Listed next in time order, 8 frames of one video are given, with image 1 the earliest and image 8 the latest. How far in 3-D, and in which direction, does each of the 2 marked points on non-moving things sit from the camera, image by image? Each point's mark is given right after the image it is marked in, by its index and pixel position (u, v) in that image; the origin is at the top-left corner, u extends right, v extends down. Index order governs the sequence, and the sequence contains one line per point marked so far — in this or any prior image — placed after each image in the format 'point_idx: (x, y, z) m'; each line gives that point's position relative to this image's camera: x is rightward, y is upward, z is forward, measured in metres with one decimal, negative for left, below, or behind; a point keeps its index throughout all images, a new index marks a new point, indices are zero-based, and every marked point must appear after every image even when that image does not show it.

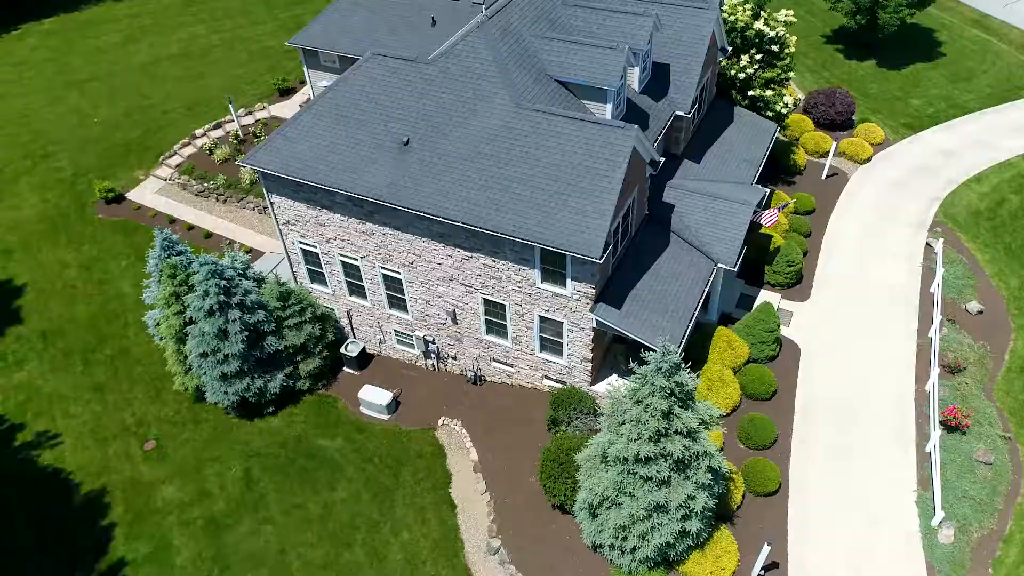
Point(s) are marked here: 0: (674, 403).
0: (+4.0, -2.9, +19.1) m
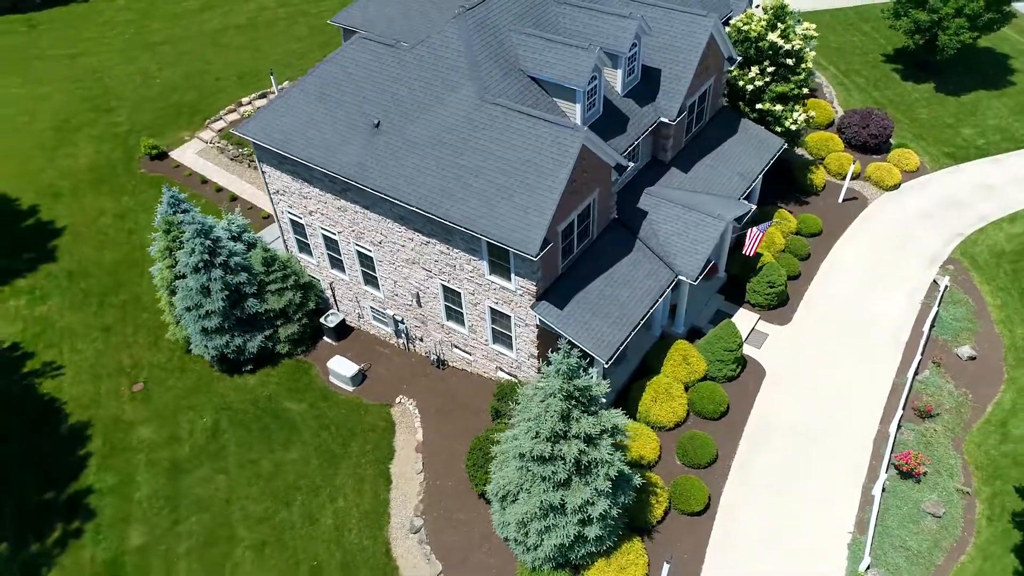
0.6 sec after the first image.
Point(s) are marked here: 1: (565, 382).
0: (+1.5, -3.0, +19.1) m
1: (+1.3, -2.4, +18.8) m
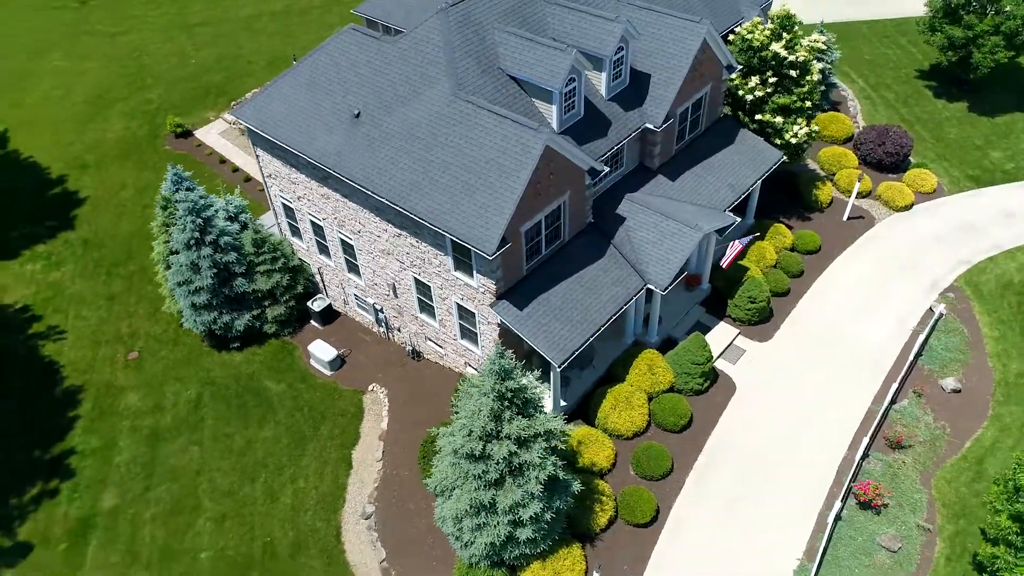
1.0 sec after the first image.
0: (-0.2, -3.0, +19.1) m
1: (-0.4, -2.4, +18.8) m
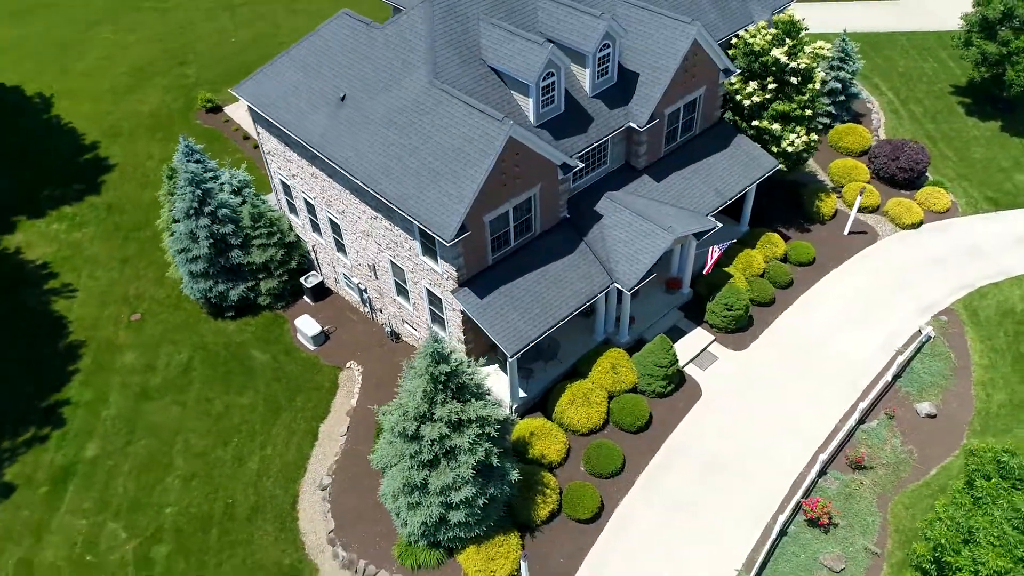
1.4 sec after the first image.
0: (-1.9, -2.6, +19.5) m
1: (-2.1, -2.0, +19.2) m
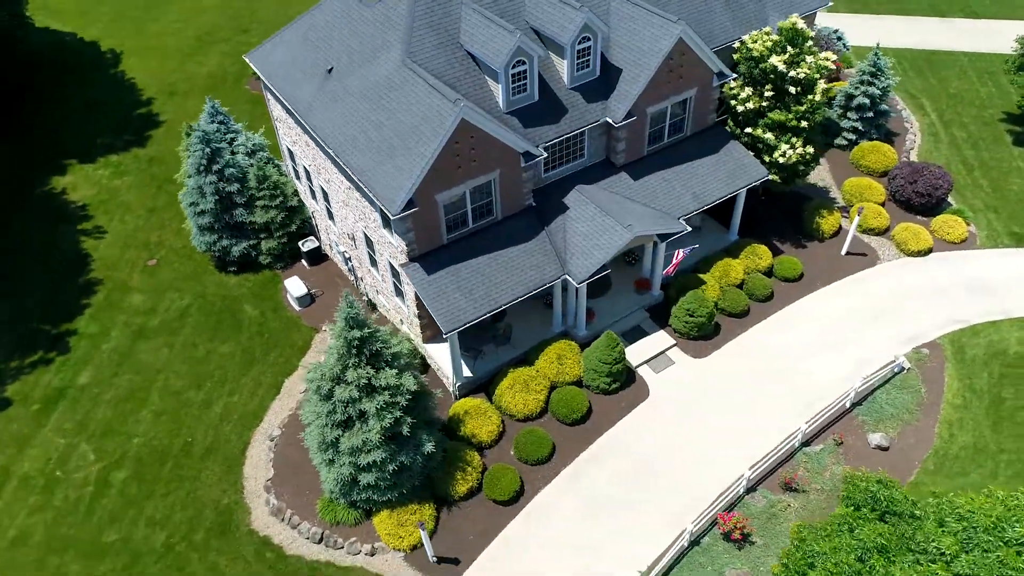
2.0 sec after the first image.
0: (-4.3, -1.8, +20.3) m
1: (-4.4, -1.1, +20.1) m
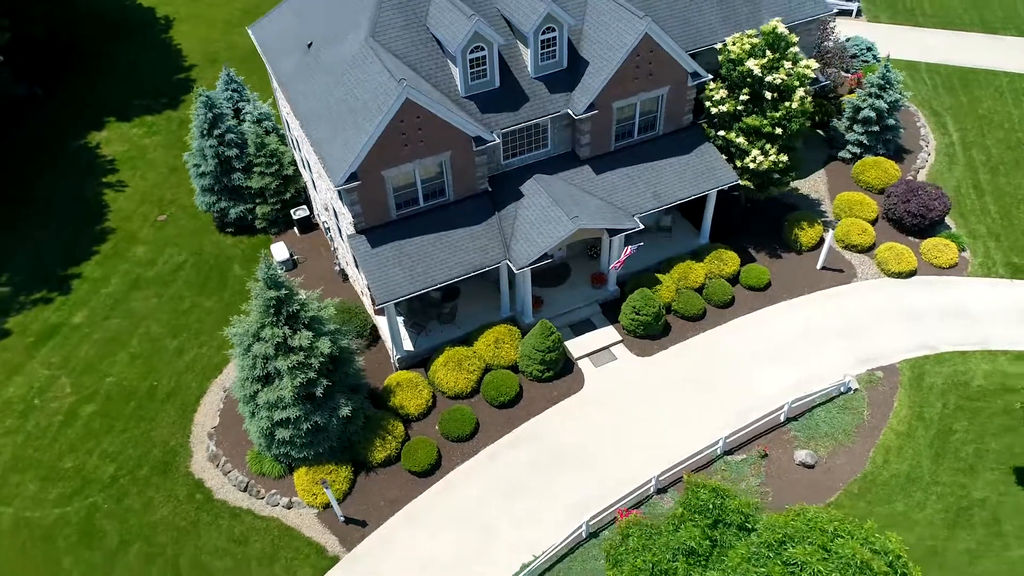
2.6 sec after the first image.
0: (-6.8, -0.7, +21.4) m
1: (-6.9, -0.1, +21.1) m
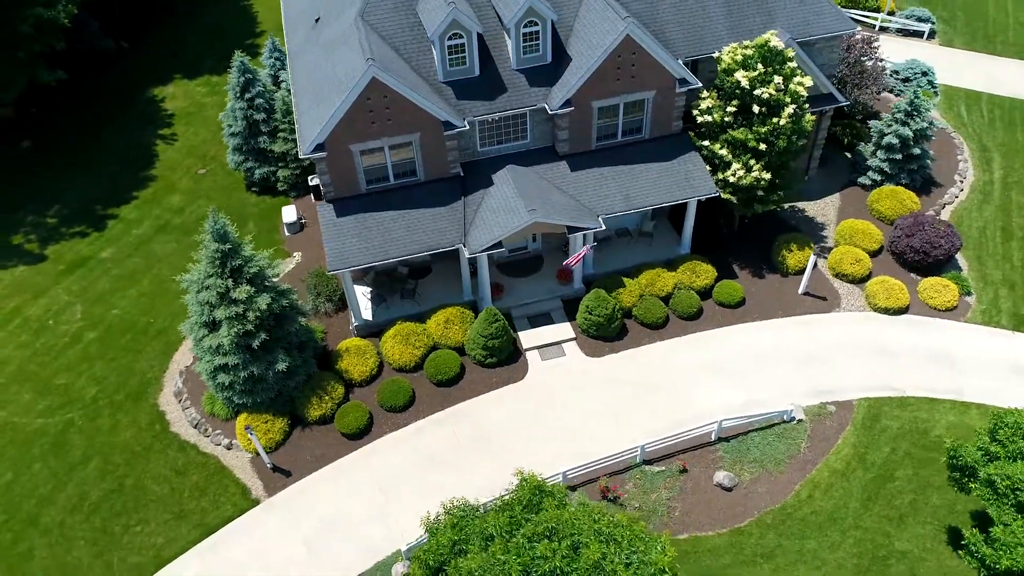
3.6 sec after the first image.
0: (-8.9, +0.7, +23.0) m
1: (-9.0, +1.4, +22.7) m
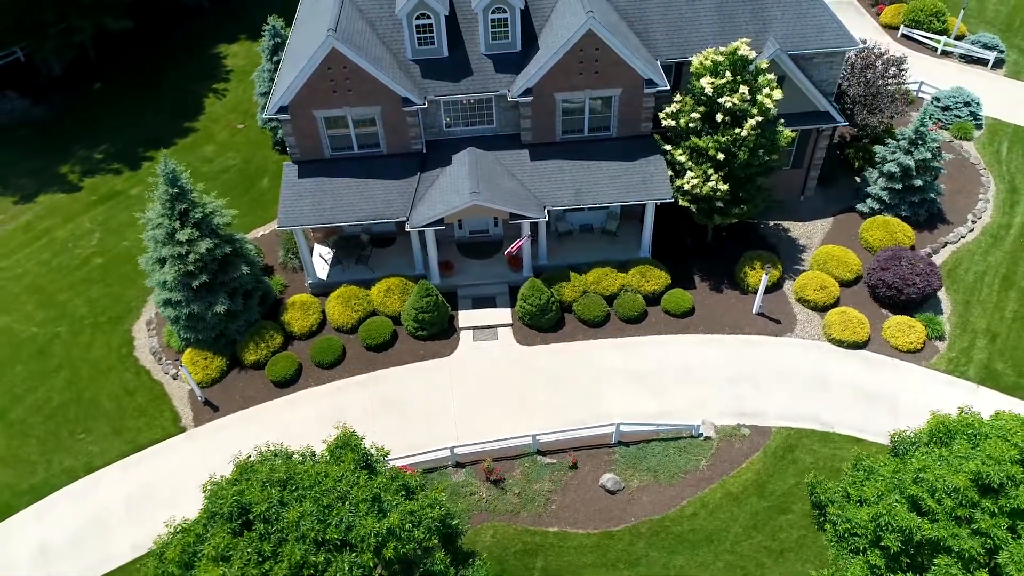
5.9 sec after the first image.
0: (-11.3, +2.6, +24.9) m
1: (-11.3, +3.3, +24.7) m
